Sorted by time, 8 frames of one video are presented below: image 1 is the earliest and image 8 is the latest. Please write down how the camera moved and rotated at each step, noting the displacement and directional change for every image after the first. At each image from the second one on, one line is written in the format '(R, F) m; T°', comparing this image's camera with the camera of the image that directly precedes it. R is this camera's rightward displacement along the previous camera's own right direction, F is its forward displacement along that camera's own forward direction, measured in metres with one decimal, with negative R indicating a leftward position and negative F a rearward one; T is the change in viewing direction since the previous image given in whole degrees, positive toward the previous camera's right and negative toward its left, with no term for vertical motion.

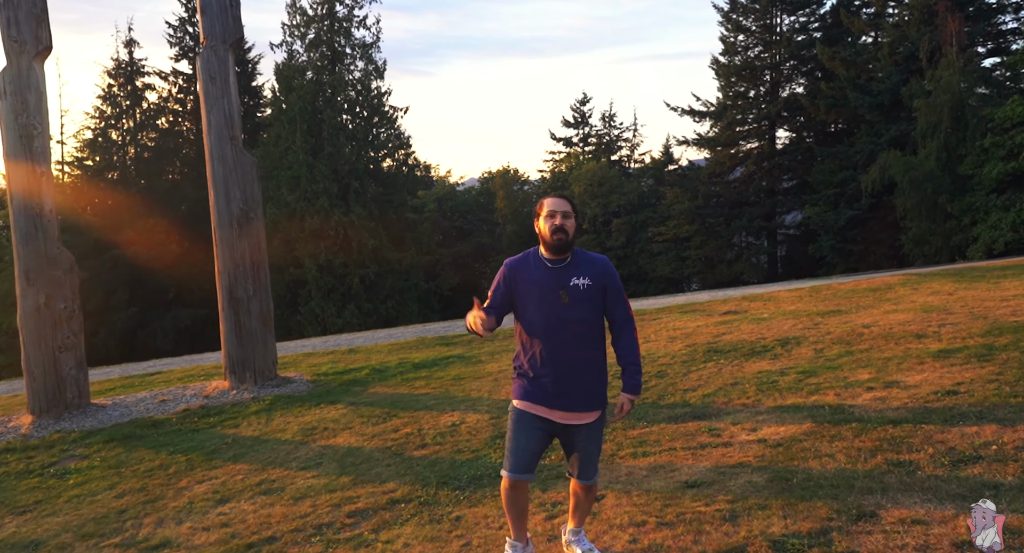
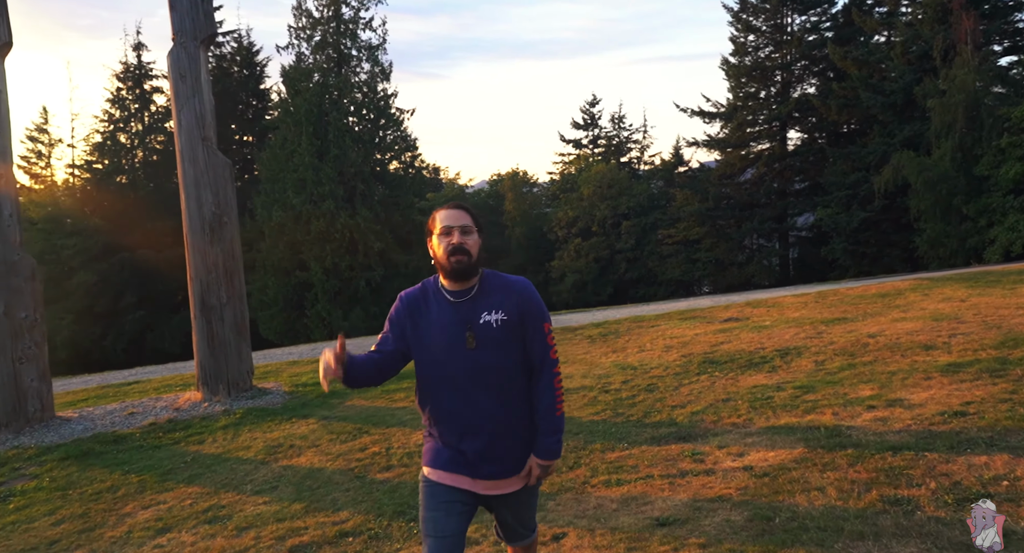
(+0.2, +0.2) m; -1°
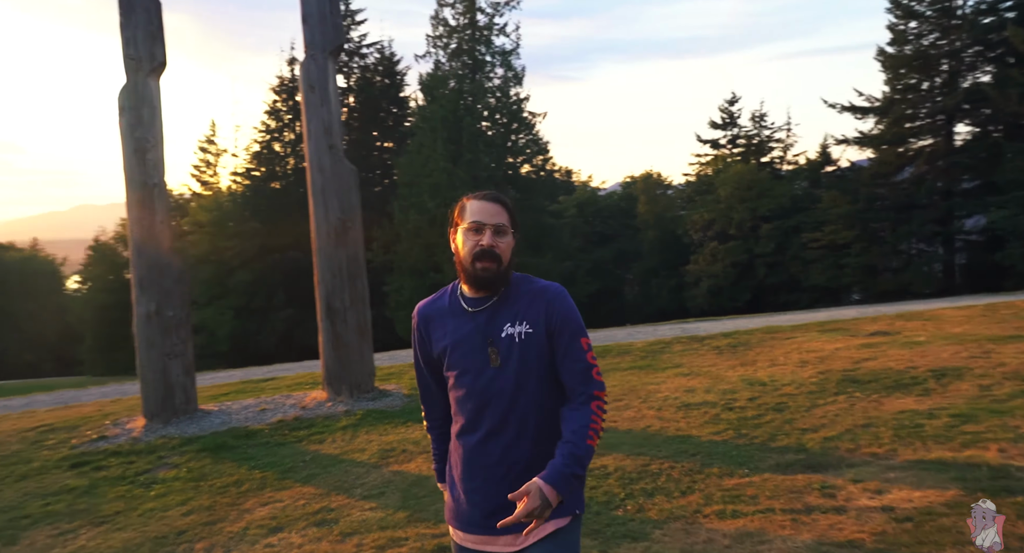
(+0.1, +0.1) m; -10°
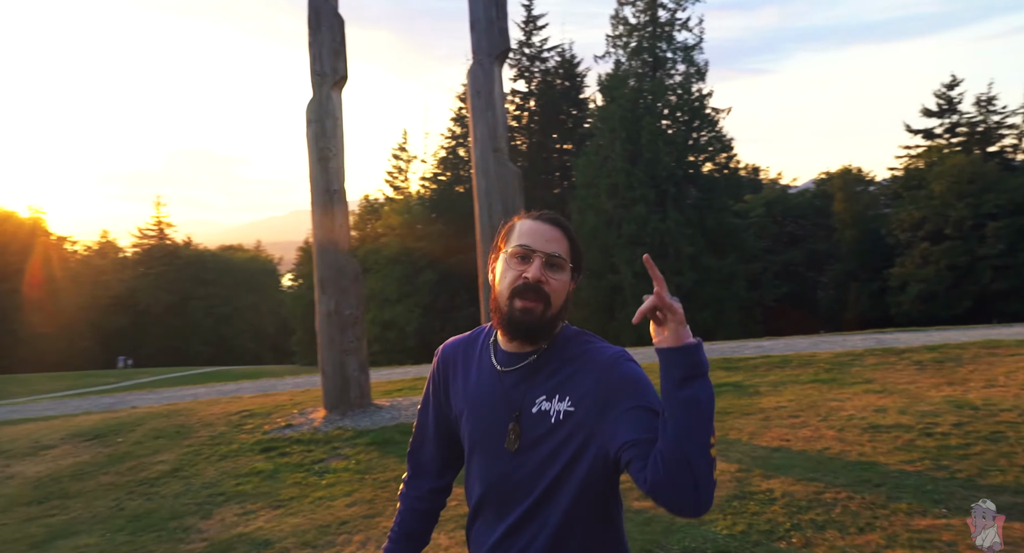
(+0.1, +0.1) m; -13°
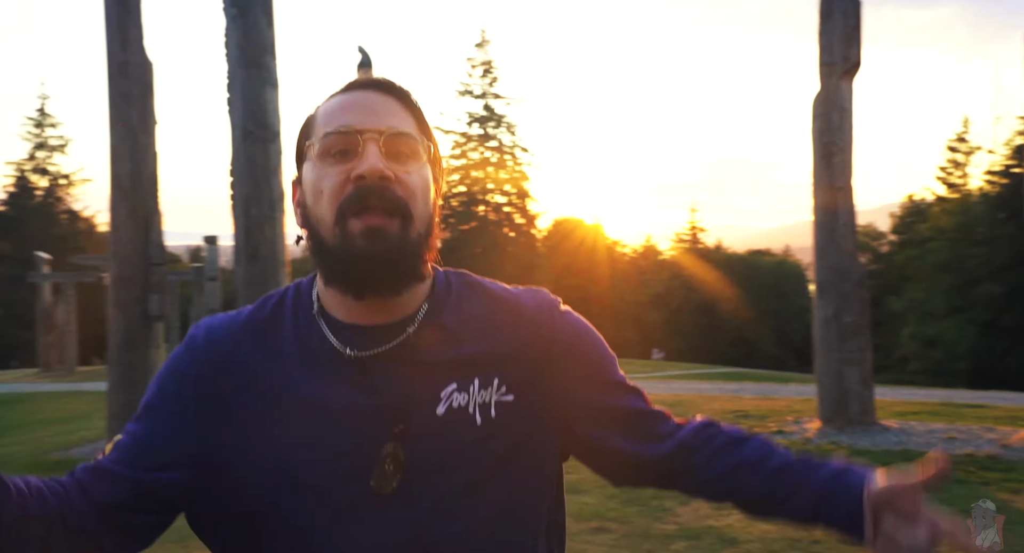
(+0.1, +0.2) m; -38°
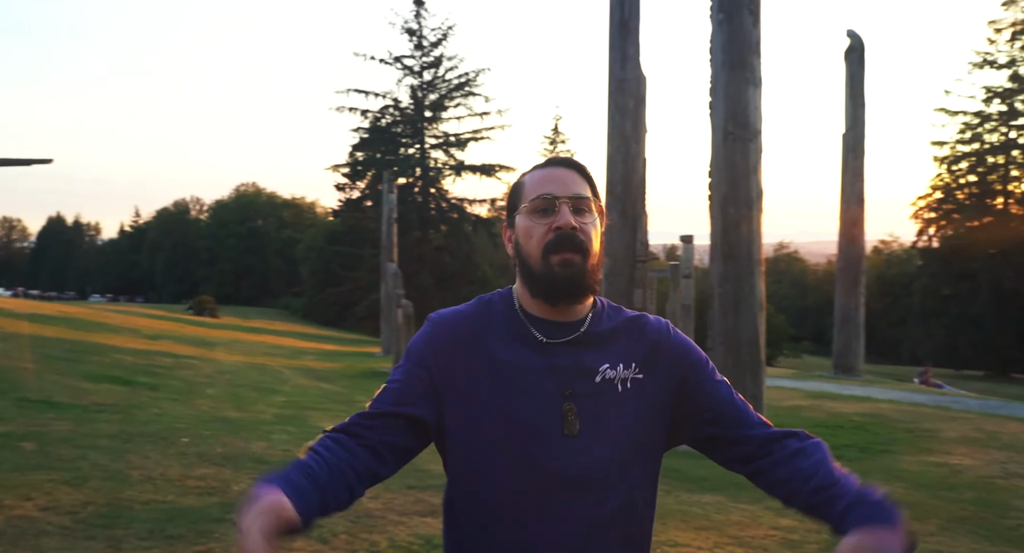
(0.0, 0.0) m; -34°
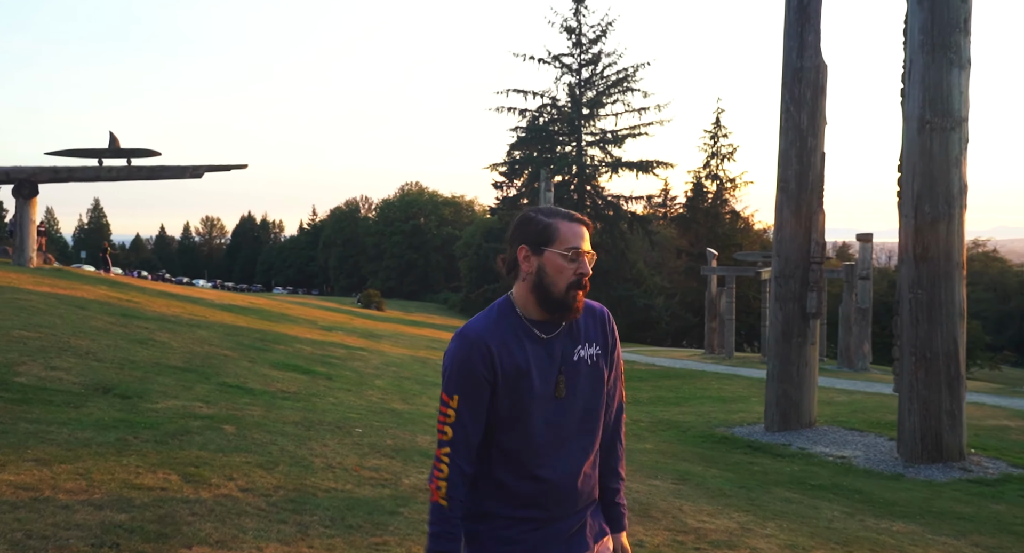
(-0.1, +0.1) m; -11°
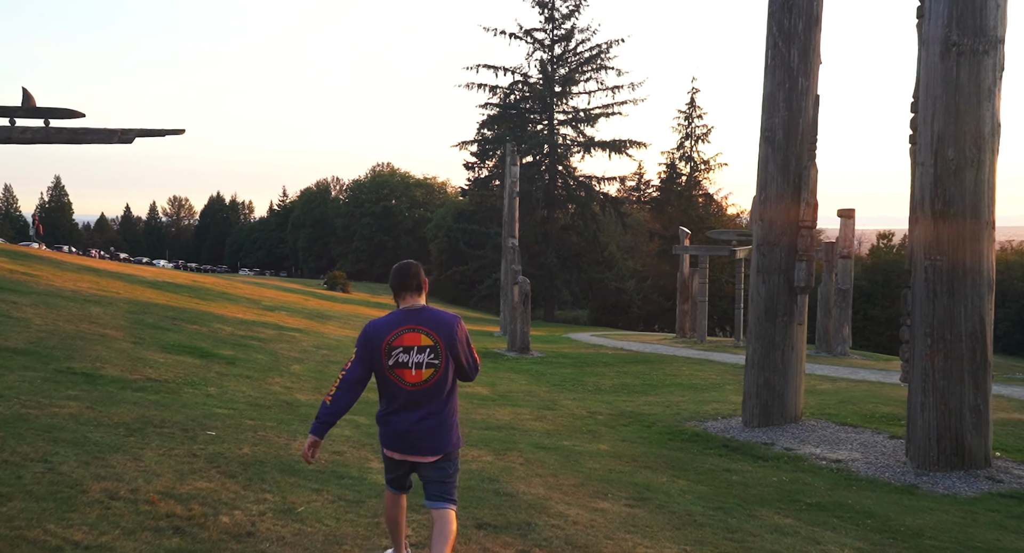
(+0.6, +2.2) m; +2°
